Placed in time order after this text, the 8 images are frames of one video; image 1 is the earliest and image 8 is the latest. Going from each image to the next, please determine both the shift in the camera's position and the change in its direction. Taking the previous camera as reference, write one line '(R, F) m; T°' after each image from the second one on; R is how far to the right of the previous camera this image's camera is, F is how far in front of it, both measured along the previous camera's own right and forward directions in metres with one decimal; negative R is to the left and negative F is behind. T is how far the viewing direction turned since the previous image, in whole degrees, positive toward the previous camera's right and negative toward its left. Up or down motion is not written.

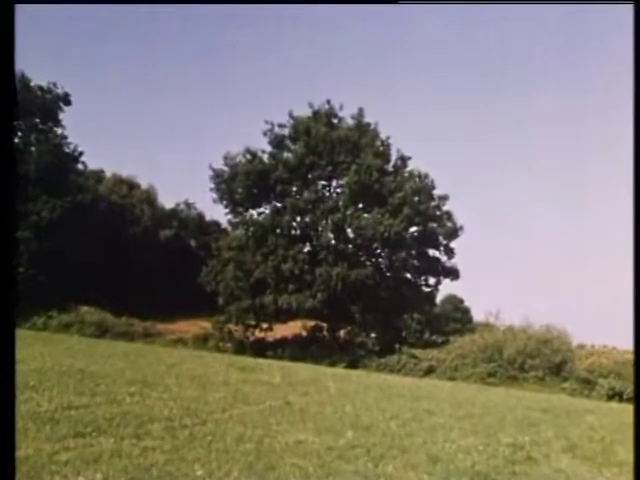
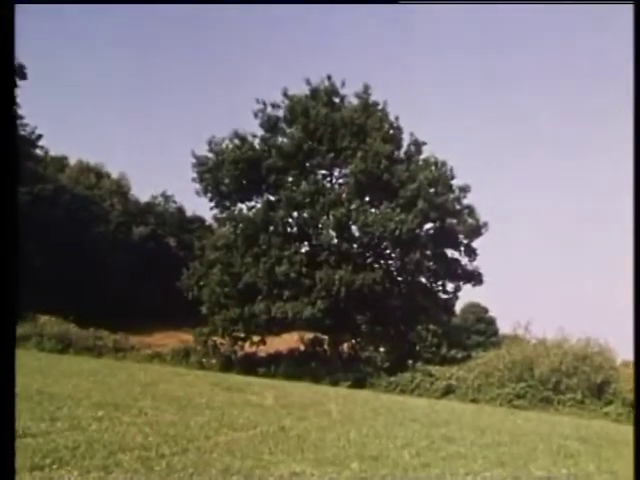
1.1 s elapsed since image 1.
(0.0, +0.7) m; 0°
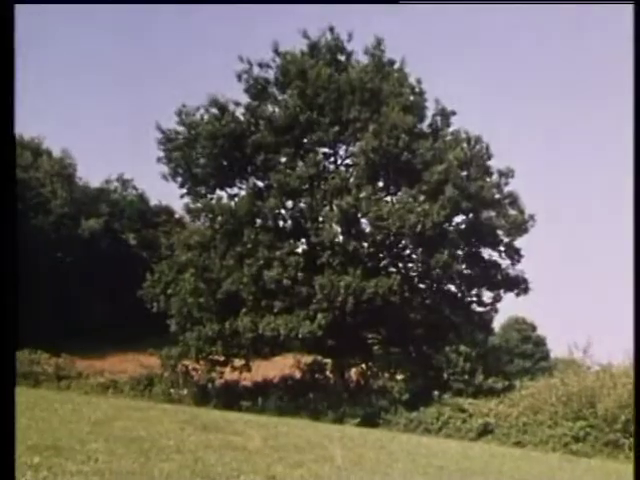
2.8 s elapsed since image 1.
(0.0, +0.9) m; 0°
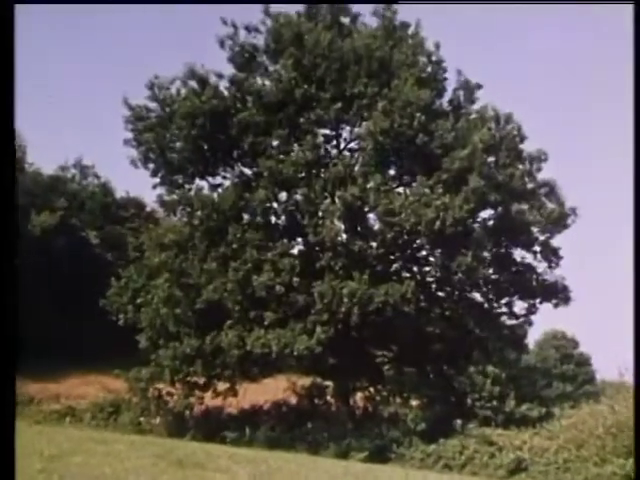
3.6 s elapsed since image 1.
(0.0, +0.5) m; 0°
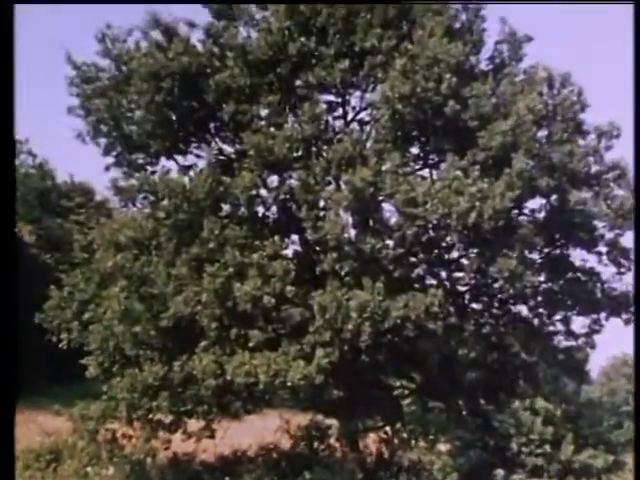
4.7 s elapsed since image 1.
(0.0, +0.6) m; 0°
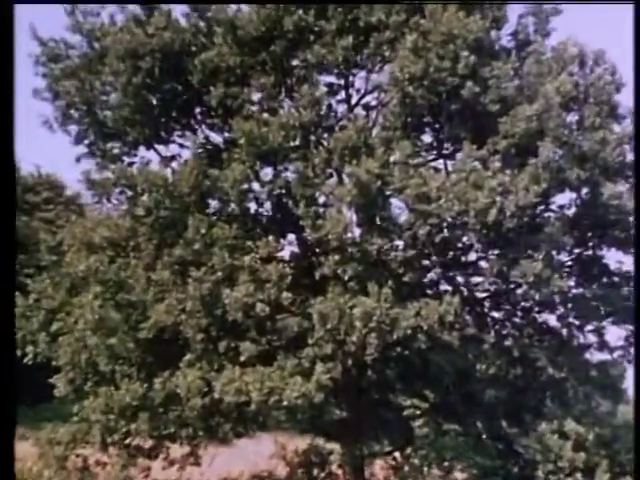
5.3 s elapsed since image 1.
(0.0, +0.3) m; 0°
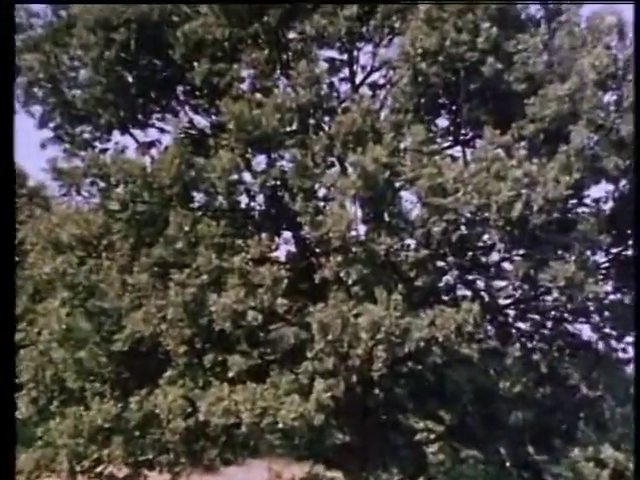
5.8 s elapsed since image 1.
(0.0, +0.2) m; 0°
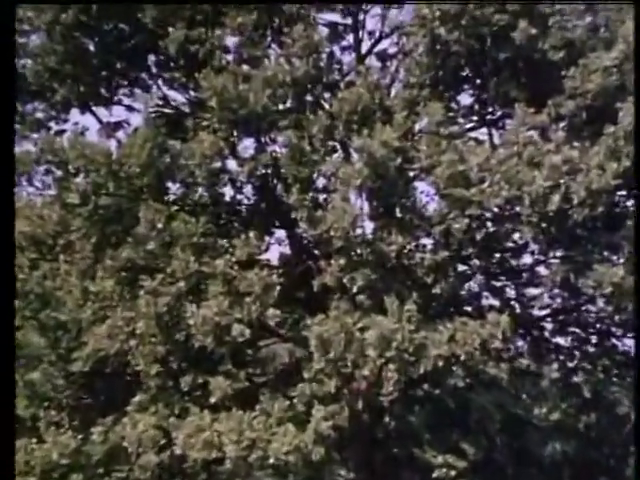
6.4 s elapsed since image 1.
(0.0, +0.3) m; 0°
